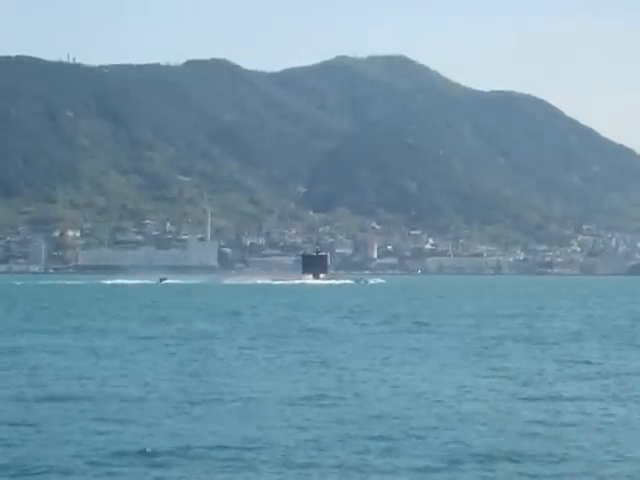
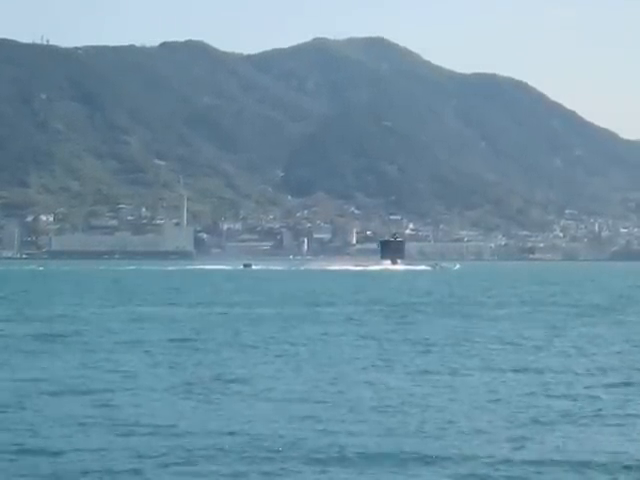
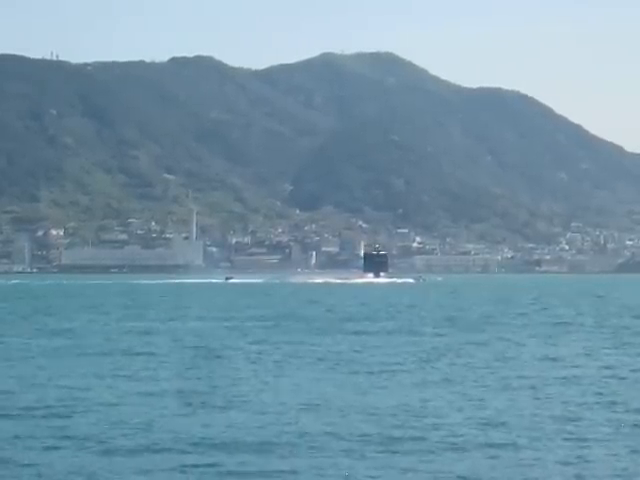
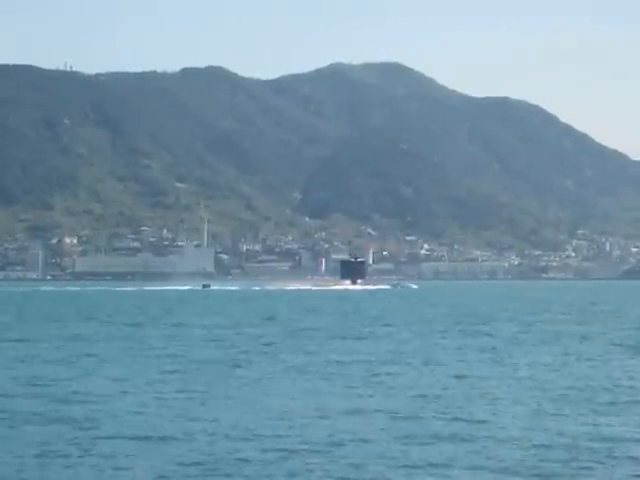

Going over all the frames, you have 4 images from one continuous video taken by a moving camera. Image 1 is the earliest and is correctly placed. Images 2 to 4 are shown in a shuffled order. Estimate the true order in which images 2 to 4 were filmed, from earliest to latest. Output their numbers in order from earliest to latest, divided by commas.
4, 3, 2
